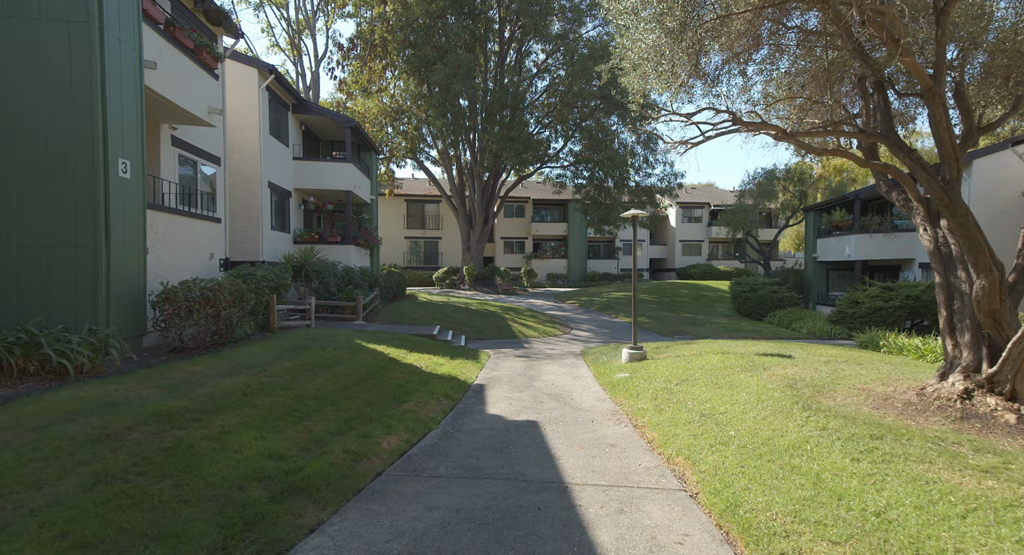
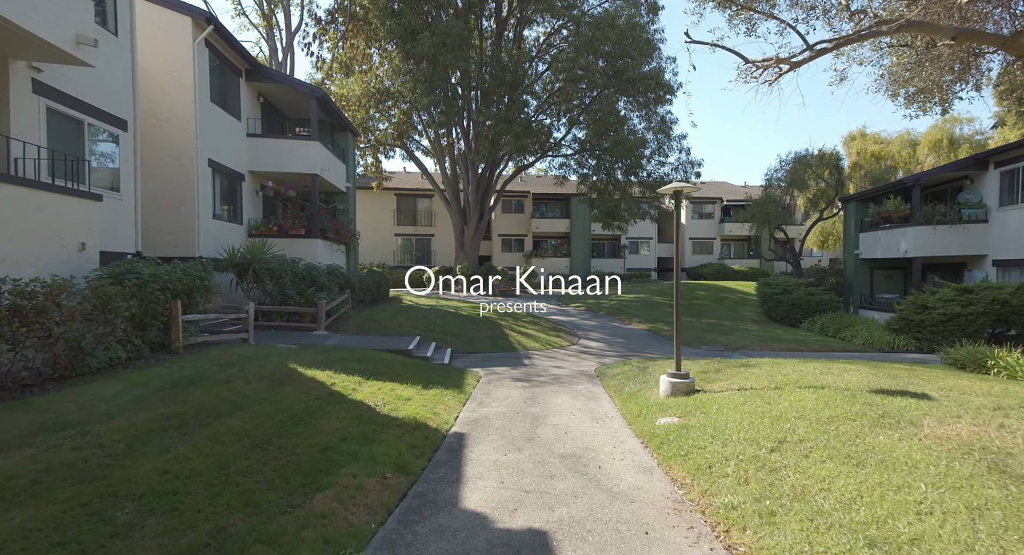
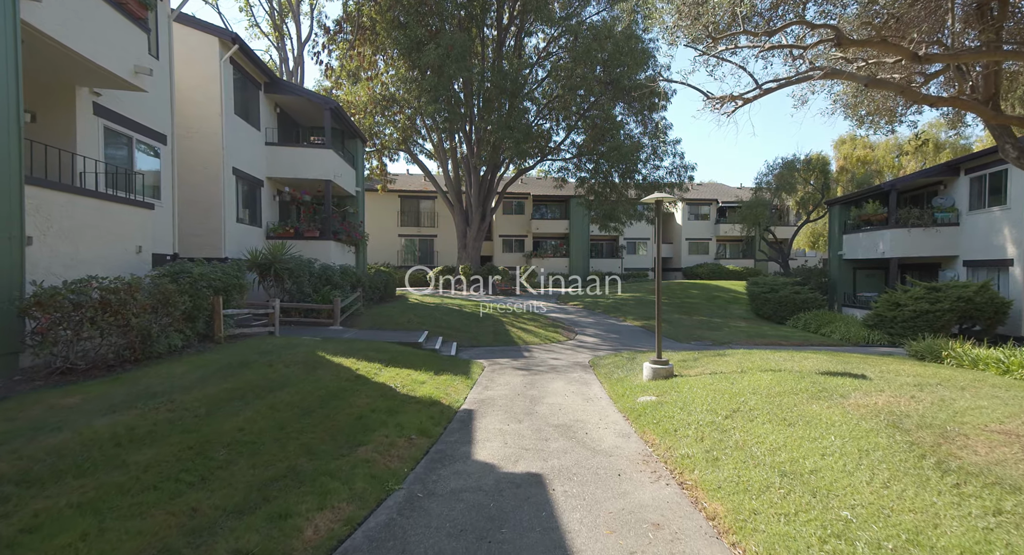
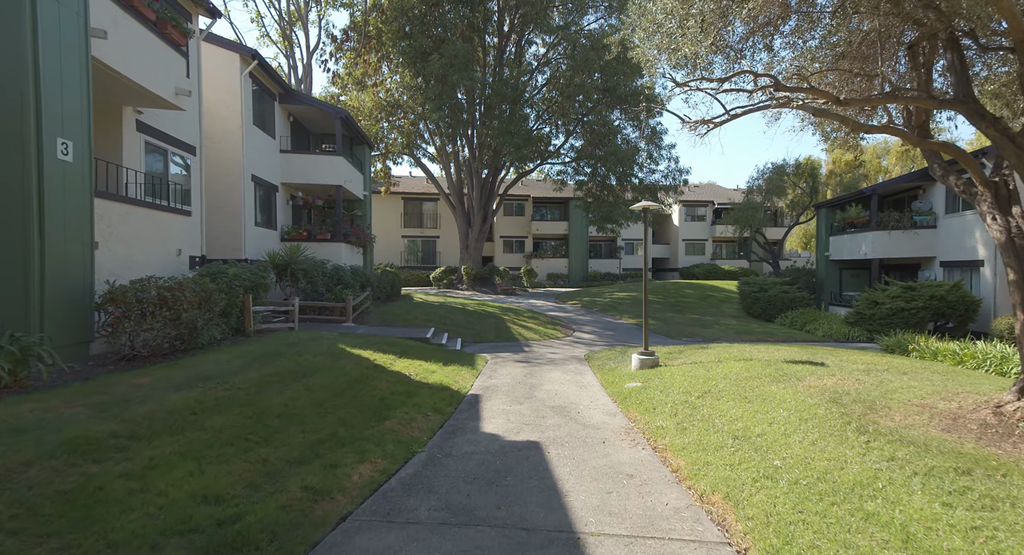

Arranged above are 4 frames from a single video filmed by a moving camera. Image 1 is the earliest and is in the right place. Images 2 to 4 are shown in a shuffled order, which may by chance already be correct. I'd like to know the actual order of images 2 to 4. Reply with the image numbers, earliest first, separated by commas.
4, 3, 2
